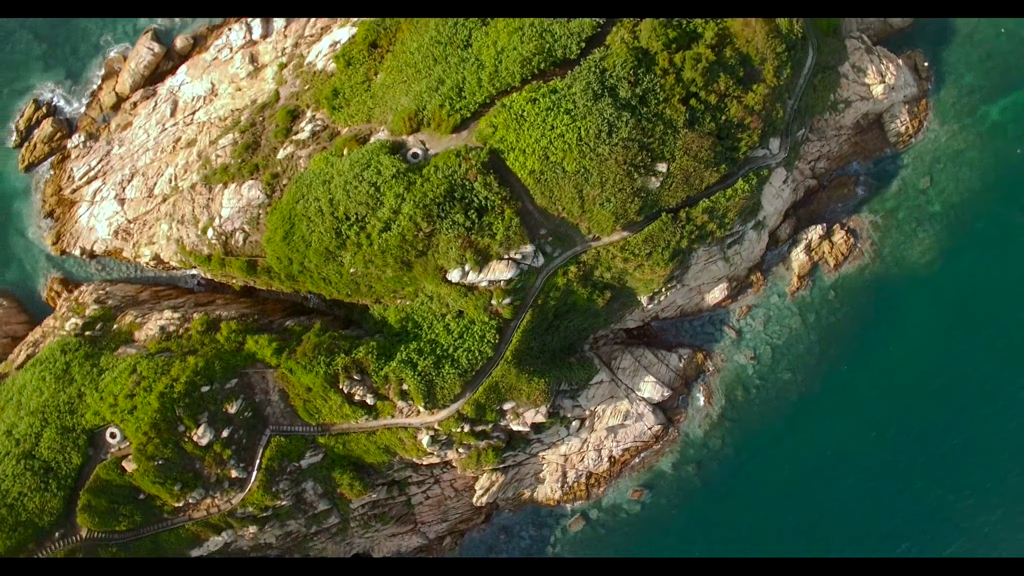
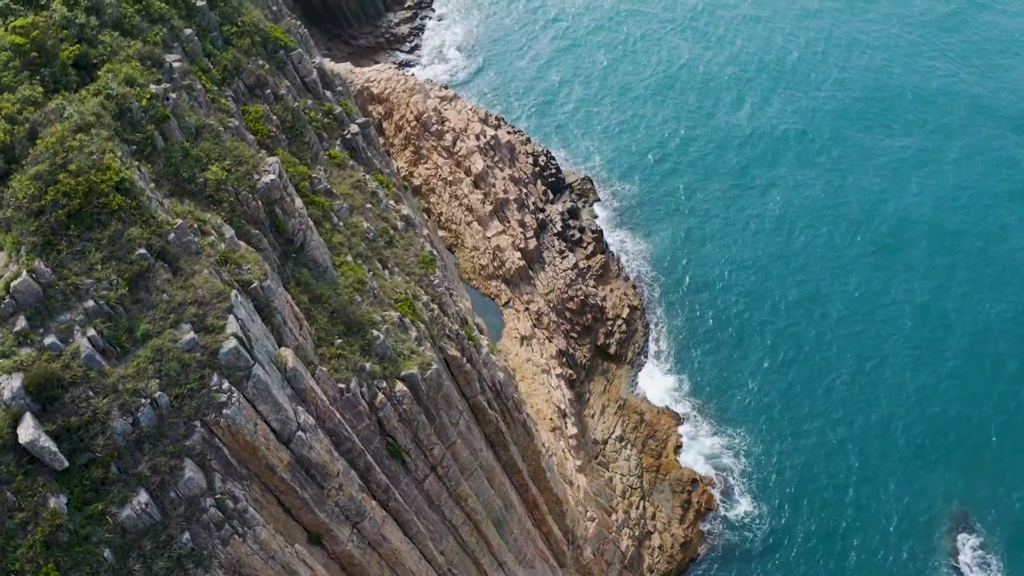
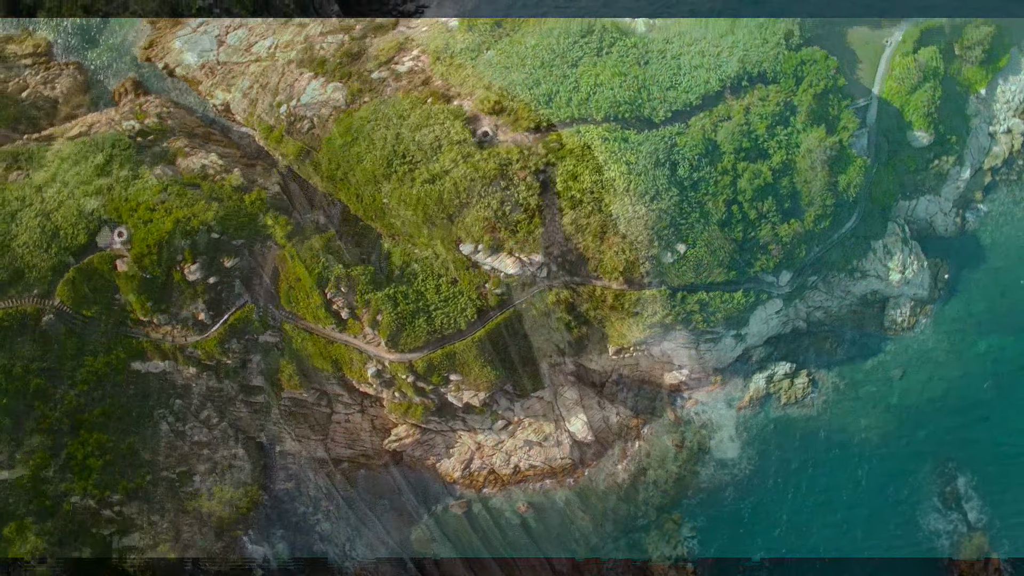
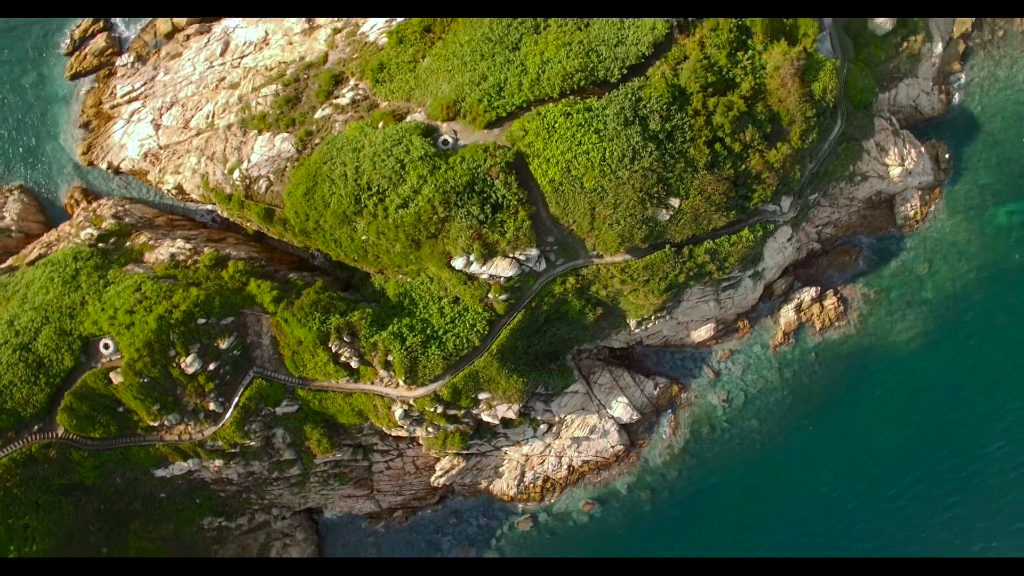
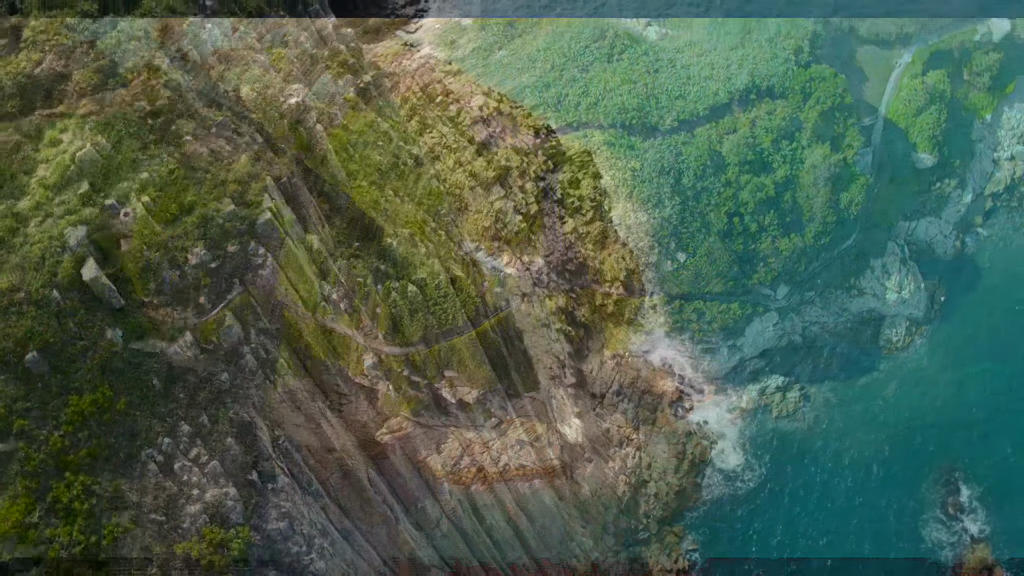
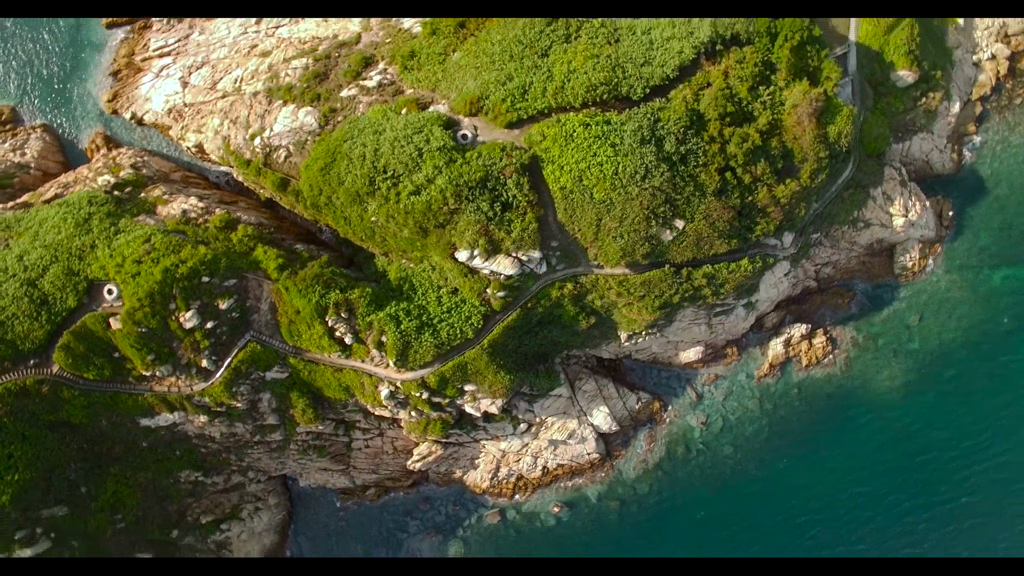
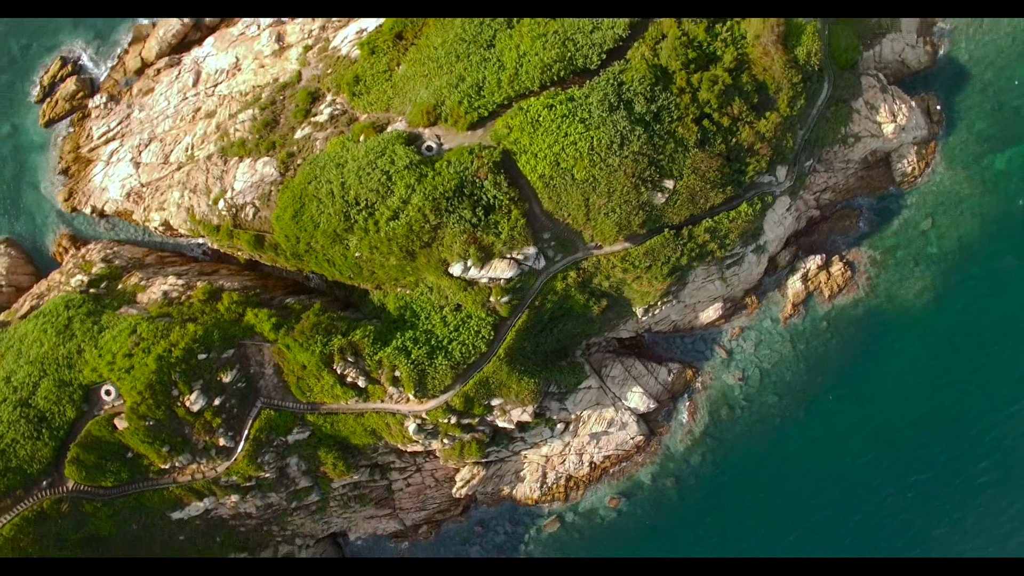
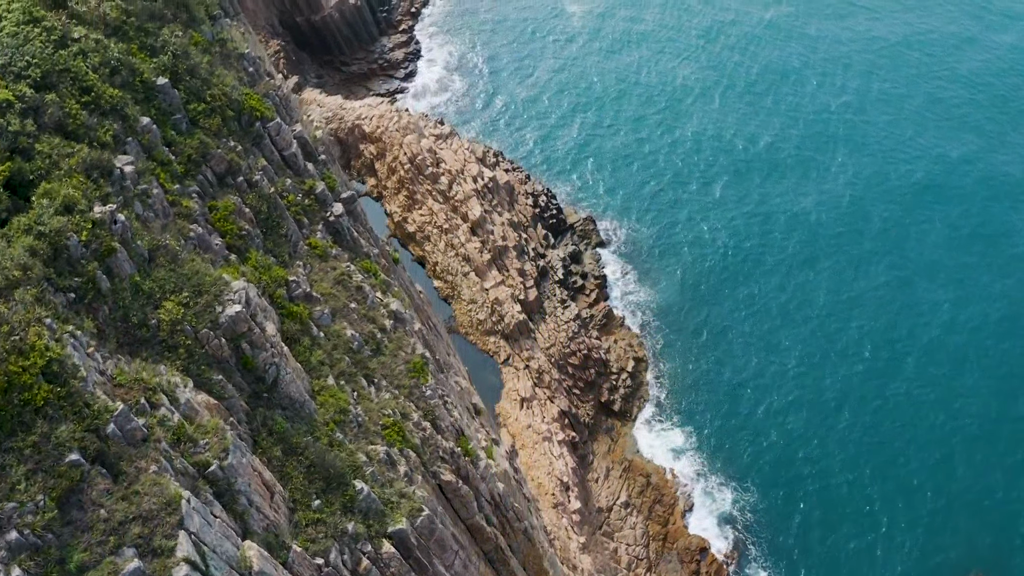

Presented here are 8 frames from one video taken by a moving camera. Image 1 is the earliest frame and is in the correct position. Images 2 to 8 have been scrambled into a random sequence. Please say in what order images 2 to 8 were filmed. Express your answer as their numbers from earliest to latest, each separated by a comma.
7, 4, 6, 3, 5, 2, 8
